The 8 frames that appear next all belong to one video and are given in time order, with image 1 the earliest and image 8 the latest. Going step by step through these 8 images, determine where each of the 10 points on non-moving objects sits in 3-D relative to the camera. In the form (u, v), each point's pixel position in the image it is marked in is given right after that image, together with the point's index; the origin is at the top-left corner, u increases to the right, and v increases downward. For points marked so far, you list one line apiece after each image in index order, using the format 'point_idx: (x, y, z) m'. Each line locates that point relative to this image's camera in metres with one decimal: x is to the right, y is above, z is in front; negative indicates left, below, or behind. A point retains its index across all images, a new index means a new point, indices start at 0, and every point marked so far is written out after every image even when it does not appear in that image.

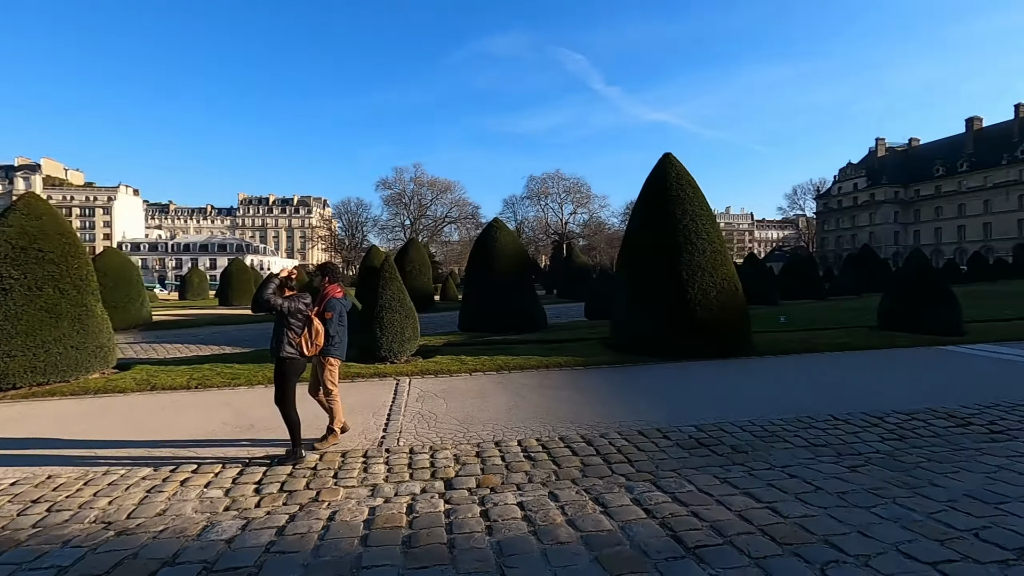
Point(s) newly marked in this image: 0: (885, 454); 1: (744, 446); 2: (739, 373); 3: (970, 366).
0: (+3.2, -1.5, +4.7) m
1: (+2.1, -1.5, +4.9) m
2: (+3.4, -1.3, +7.9) m
3: (+7.1, -1.2, +8.3) m
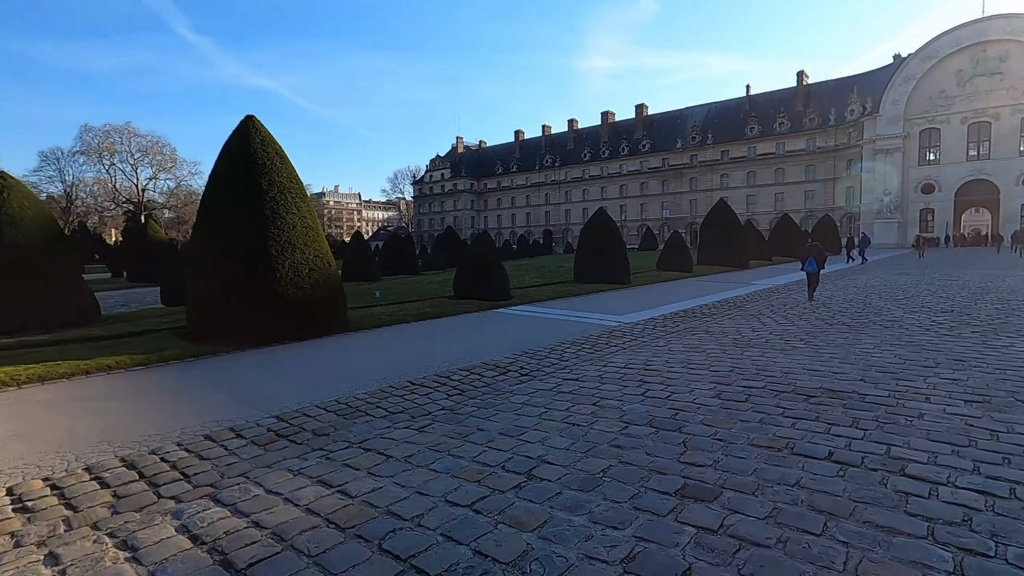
0: (-0.6, -1.2, +5.3) m
1: (-1.7, -1.3, +4.8) m
2: (-2.6, -0.9, +7.9) m
3: (0.0, -0.7, +10.5) m
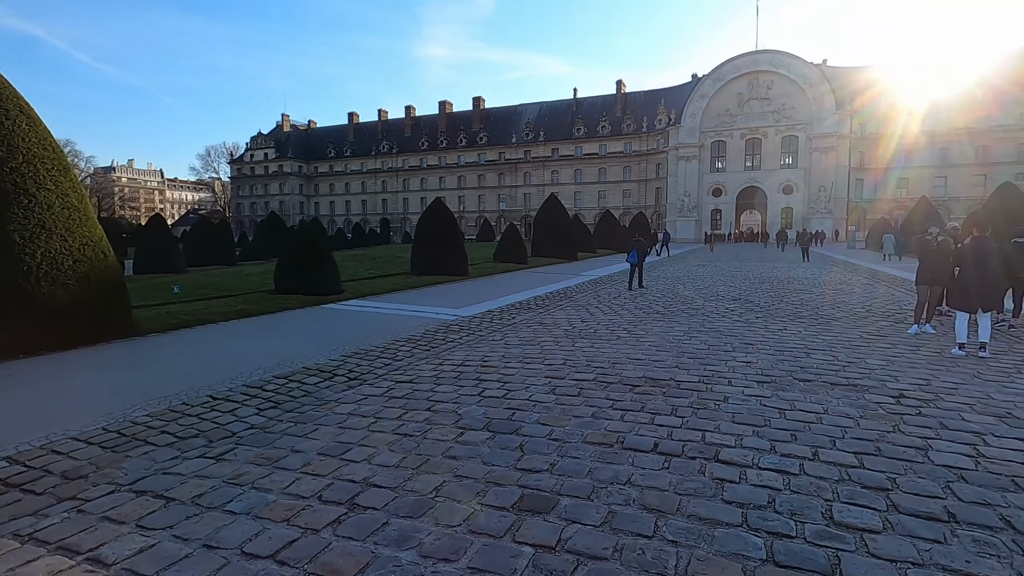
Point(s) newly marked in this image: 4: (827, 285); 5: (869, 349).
0: (-2.2, -1.2, +4.5) m
1: (-3.0, -1.3, +3.7) m
2: (-4.8, -0.9, +6.4) m
3: (-3.0, -0.6, +9.7) m
4: (+8.7, +0.1, +15.0) m
5: (+4.6, -0.8, +6.9) m
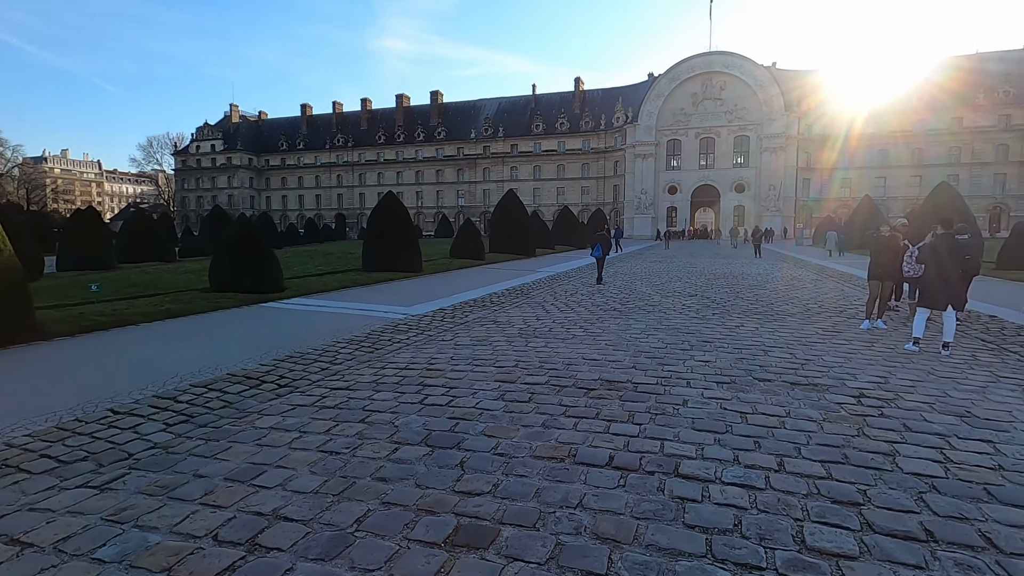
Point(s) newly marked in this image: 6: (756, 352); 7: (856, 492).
0: (-2.6, -1.2, +3.9) m
1: (-3.3, -1.2, +3.0) m
2: (-5.4, -0.9, +5.6) m
3: (-3.9, -0.5, +9.0) m
4: (+7.5, +0.2, +15.1) m
5: (+4.0, -0.7, +6.8) m
6: (+2.9, -0.8, +6.4) m
7: (+2.0, -1.2, +3.0) m
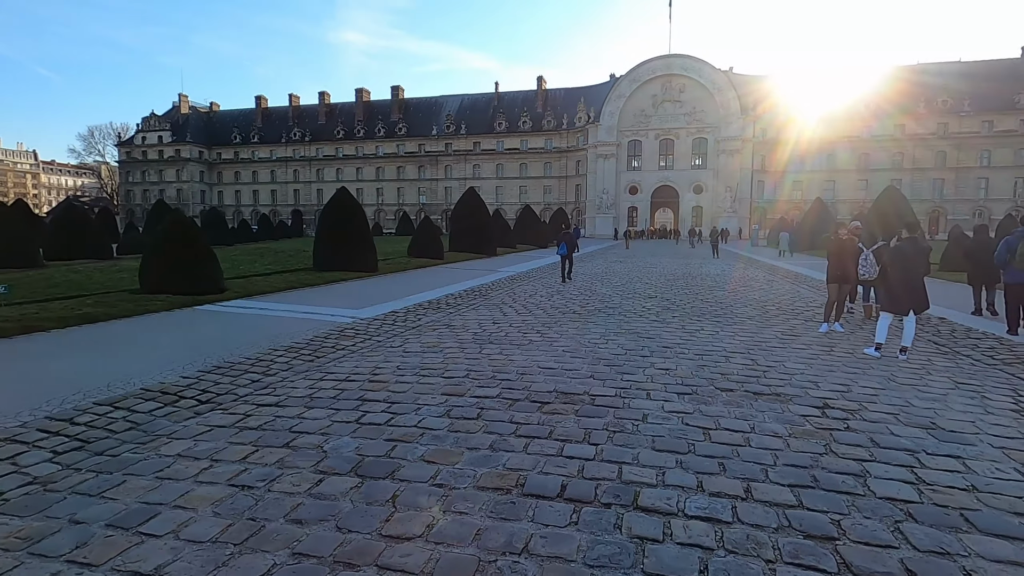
0: (-3.0, -1.2, +3.3) m
1: (-3.6, -1.3, +2.4) m
2: (-5.8, -0.9, +4.8) m
3: (-4.6, -0.6, +8.3) m
4: (+6.3, +0.2, +15.2) m
5: (+3.4, -0.8, +6.7) m
6: (+2.3, -0.8, +6.2) m
7: (+1.6, -1.2, +2.8) m
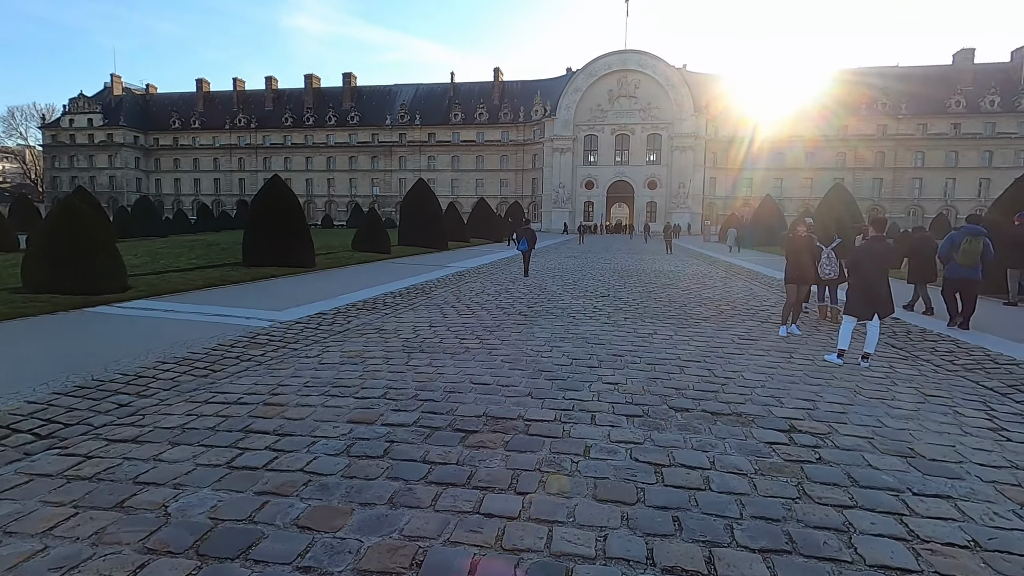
0: (-3.4, -1.3, +2.3) m
1: (-4.0, -1.4, +1.3) m
2: (-6.4, -0.9, +3.5) m
3: (-5.4, -0.6, +7.1) m
4: (+4.9, +0.2, +14.8) m
5: (+2.6, -0.8, +6.1) m
6: (+1.6, -0.8, +5.6) m
7: (+1.2, -1.3, +2.1) m
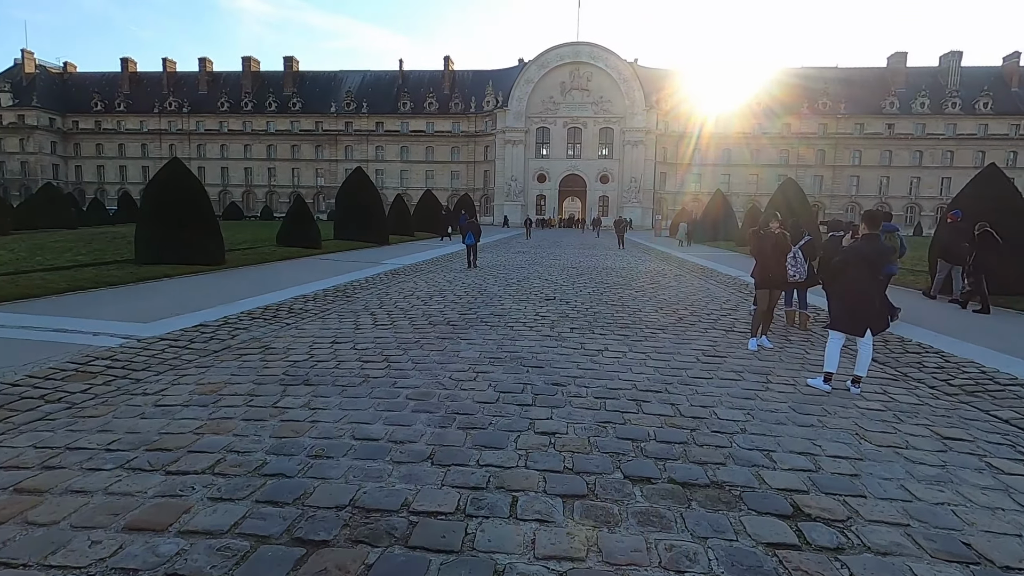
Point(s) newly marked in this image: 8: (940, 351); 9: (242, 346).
0: (-3.9, -1.4, +0.6) m
1: (-4.4, -1.5, -0.4) m
2: (-7.0, -1.1, +1.6) m
3: (-6.3, -0.7, +5.2) m
4: (+3.4, +0.3, +13.8) m
5: (+1.8, -0.9, +4.9) m
6: (+0.9, -0.9, +4.3) m
7: (+0.8, -1.4, +0.8) m
8: (+5.4, -0.8, +6.7) m
9: (-3.2, -0.7, +6.4) m
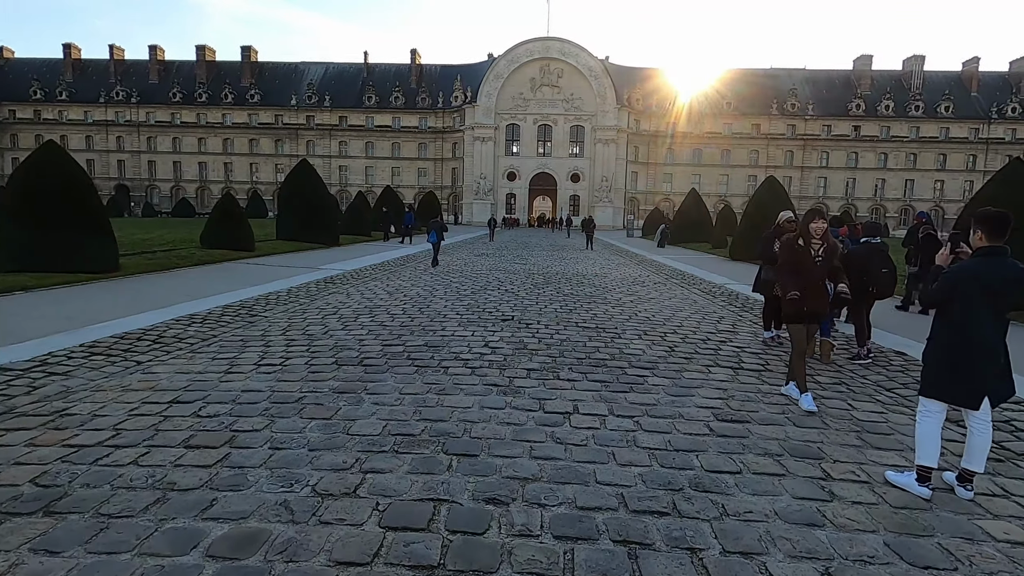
0: (-4.2, -1.7, -1.6) m
1: (-4.6, -1.8, -2.6) m
2: (-7.3, -1.4, -0.8) m
3: (-6.8, -1.0, +2.9) m
4: (+2.4, 0.0, +12.0) m
5: (+1.3, -1.2, +3.0) m
6: (+0.4, -1.2, +2.4) m
7: (+0.5, -1.7, -1.1) m
8: (+4.8, -1.1, +5.0) m
9: (-3.8, -0.9, +4.2) m
